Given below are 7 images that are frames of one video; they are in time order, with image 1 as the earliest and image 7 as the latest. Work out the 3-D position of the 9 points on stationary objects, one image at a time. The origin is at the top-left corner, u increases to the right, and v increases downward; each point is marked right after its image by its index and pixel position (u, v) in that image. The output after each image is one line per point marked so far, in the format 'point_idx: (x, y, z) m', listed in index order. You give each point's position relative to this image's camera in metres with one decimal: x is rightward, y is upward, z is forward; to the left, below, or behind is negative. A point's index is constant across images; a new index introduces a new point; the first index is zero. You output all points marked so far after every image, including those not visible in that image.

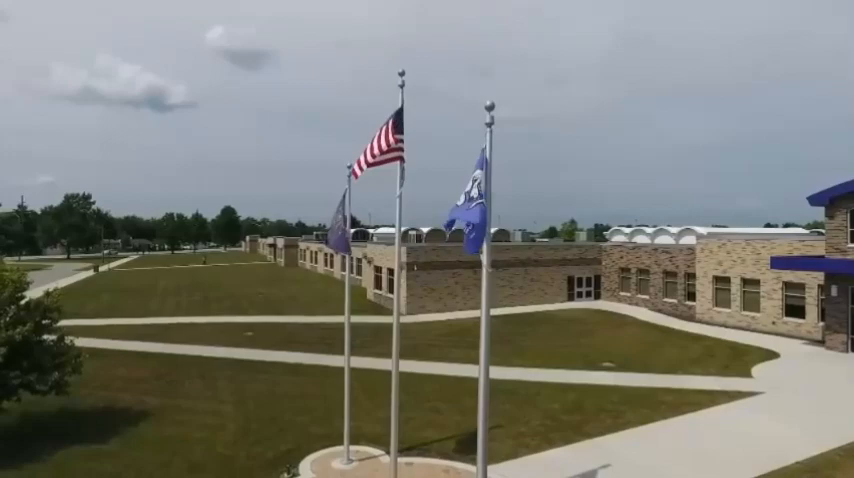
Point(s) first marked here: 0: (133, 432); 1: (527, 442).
0: (-8.3, -5.5, +15.1) m
1: (+2.5, -5.2, +13.7) m
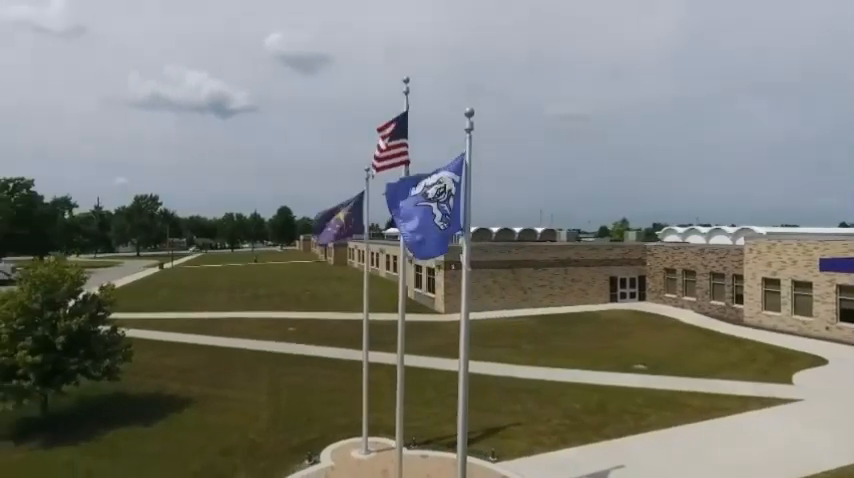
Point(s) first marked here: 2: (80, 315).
0: (-7.7, -5.5, +16.3) m
1: (+3.0, -5.3, +13.8) m
2: (-10.2, -2.3, +15.7) m
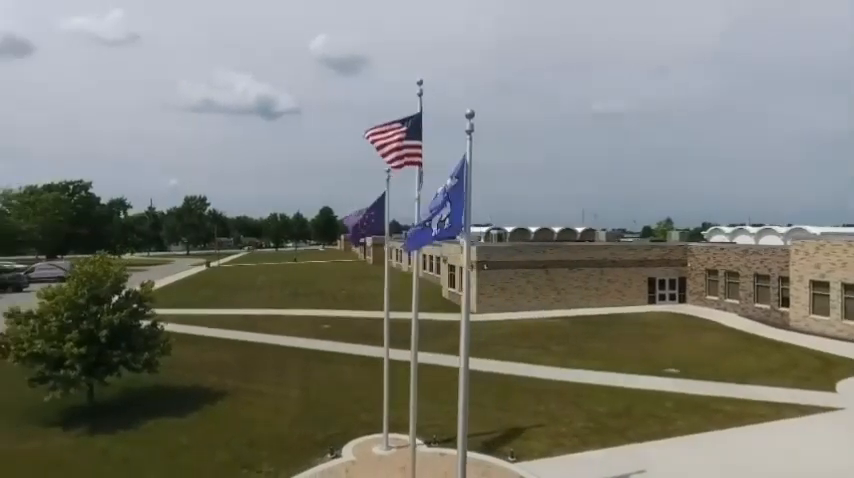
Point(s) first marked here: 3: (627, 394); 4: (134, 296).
0: (-6.9, -5.4, +17.0) m
1: (+3.5, -5.3, +13.7) m
2: (-9.5, -2.2, +16.6) m
3: (+6.4, -4.9, +16.9) m
4: (-9.4, -1.8, +17.0) m
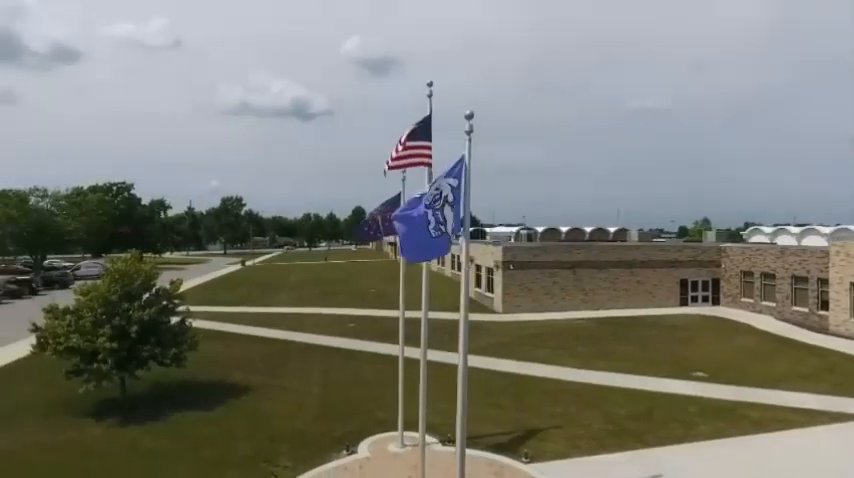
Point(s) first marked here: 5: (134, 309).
0: (-6.3, -5.4, +17.5) m
1: (+3.9, -5.3, +13.5) m
2: (-9.0, -2.2, +17.2) m
3: (+7.0, -4.9, +16.6) m
4: (-8.8, -1.8, +17.7) m
5: (-9.3, -2.2, +16.9) m
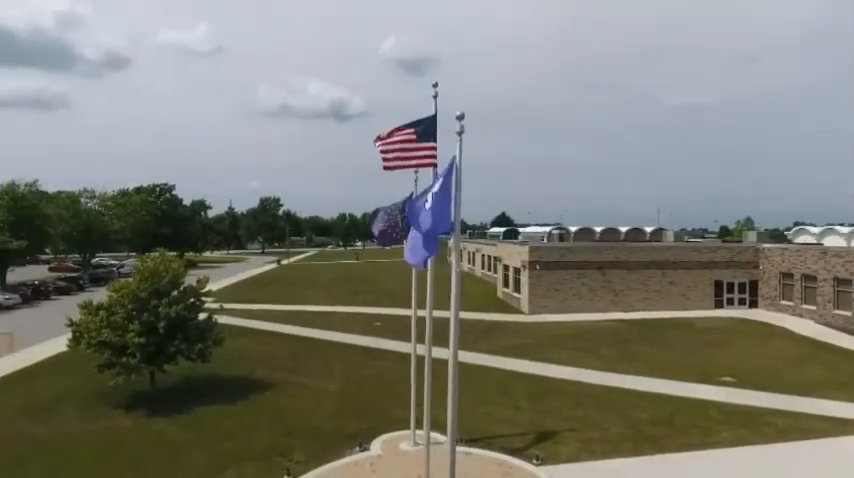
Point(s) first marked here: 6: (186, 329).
0: (-5.8, -5.4, +18.0) m
1: (+4.2, -5.3, +13.3) m
2: (-8.4, -2.2, +17.9) m
3: (+7.5, -5.0, +16.2) m
4: (-8.2, -1.8, +18.3) m
5: (-8.8, -2.2, +17.5) m
6: (-8.2, -3.0, +17.9) m
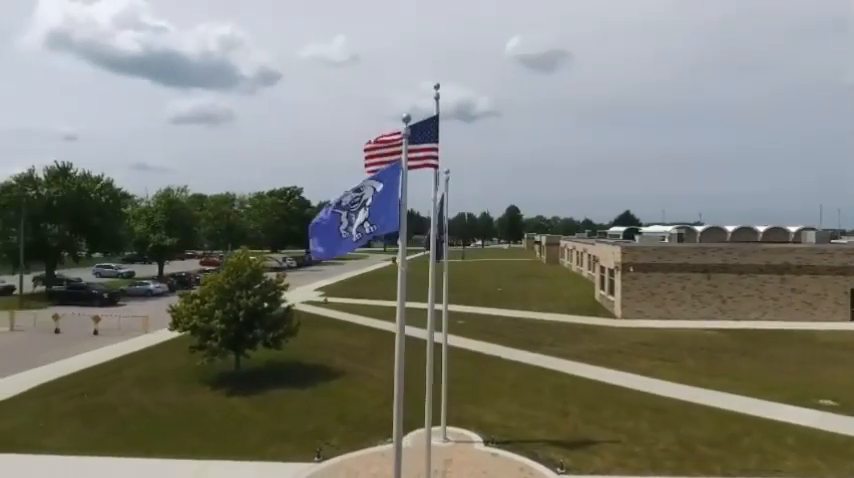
0: (-3.8, -5.3, +19.3) m
1: (+4.7, -5.3, +12.5) m
2: (-6.4, -2.1, +19.8) m
3: (+8.6, -5.0, +14.5) m
4: (-6.1, -1.7, +20.2) m
5: (-6.8, -2.1, +19.6) m
6: (-6.2, -3.0, +19.8) m
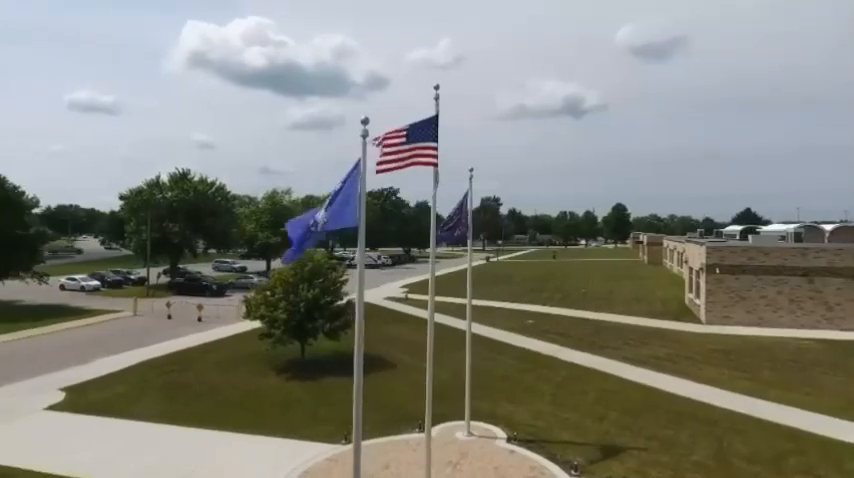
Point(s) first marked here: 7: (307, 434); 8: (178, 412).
0: (-2.0, -5.2, +20.3) m
1: (+5.0, -5.2, +11.8) m
2: (-4.4, -2.0, +21.3) m
3: (+9.2, -4.9, +13.0) m
4: (-4.1, -1.6, +21.6) m
5: (-4.9, -2.0, +21.2) m
6: (-4.2, -2.9, +21.3) m
7: (-3.4, -5.5, +15.0) m
8: (-8.1, -5.7, +17.4) m
